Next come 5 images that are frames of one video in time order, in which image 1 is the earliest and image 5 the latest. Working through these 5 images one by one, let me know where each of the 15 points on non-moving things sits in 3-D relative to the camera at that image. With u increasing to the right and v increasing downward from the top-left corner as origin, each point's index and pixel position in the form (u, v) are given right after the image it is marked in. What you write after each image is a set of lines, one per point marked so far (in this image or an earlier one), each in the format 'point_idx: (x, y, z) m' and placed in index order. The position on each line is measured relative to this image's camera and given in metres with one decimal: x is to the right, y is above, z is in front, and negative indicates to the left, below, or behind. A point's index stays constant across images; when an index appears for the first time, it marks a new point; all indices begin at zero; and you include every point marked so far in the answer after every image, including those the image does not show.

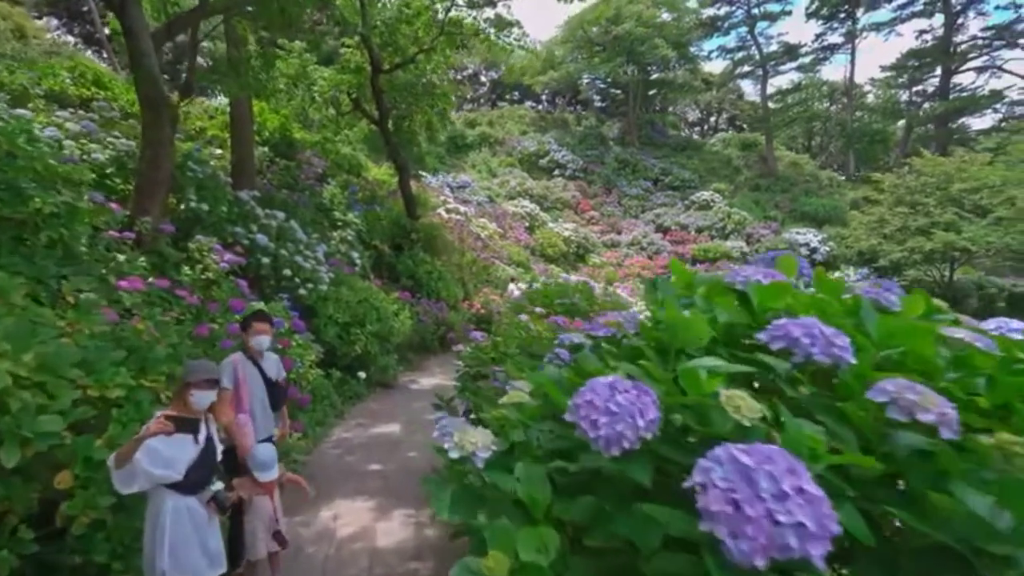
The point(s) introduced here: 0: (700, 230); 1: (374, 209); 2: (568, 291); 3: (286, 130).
0: (+5.4, +1.7, +18.1) m
1: (-1.8, +1.0, +8.1) m
2: (+0.5, 0.0, +5.8) m
3: (-2.8, +1.9, +7.6) m
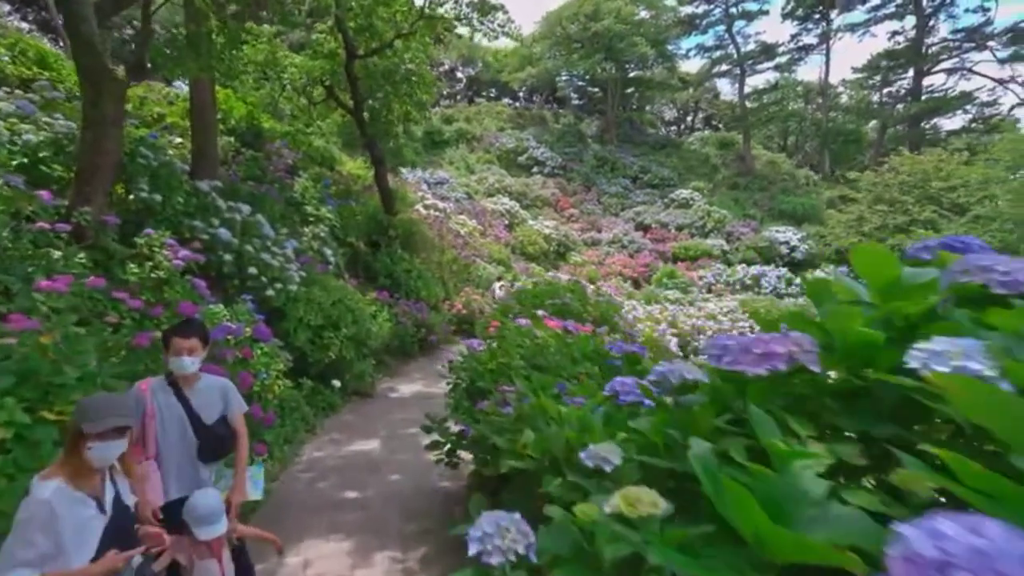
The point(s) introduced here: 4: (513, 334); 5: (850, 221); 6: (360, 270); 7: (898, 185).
0: (+4.8, +1.7, +17.9) m
1: (-2.0, +1.0, +7.7) m
2: (+0.4, 0.0, +5.4) m
3: (-2.9, +1.9, +7.1) m
4: (0.0, -0.2, +3.0) m
5: (+7.5, +1.5, +14.2) m
6: (-1.8, +0.2, +7.3) m
7: (+8.1, +2.2, +13.5) m
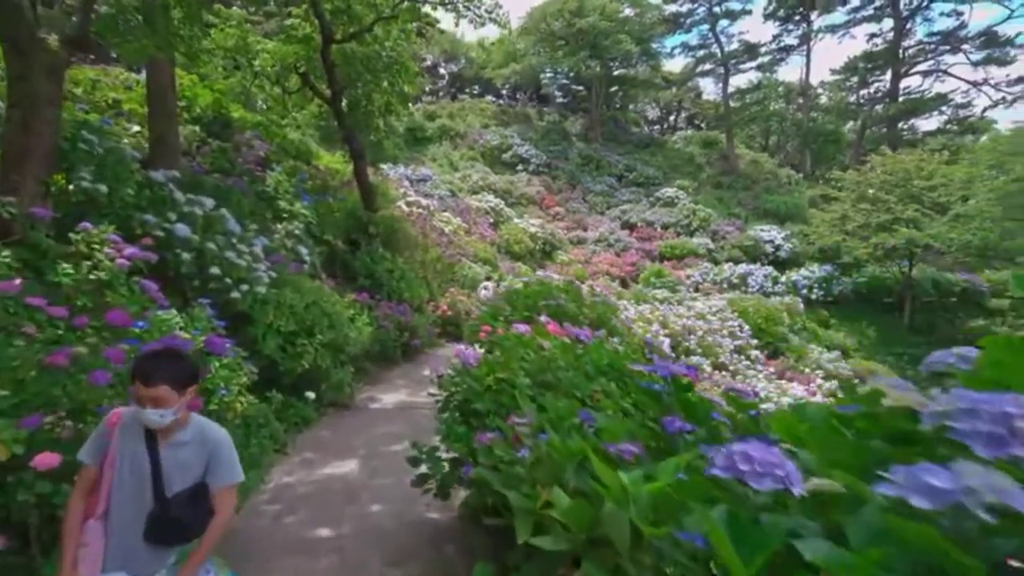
0: (+4.3, +1.7, +17.6) m
1: (-2.2, +1.0, +7.2) m
2: (+0.3, 0.0, +5.0) m
3: (-3.1, +1.9, +6.6) m
4: (0.0, -0.2, +2.6) m
5: (+7.2, +1.5, +14.0) m
6: (-1.9, +0.2, +6.9) m
7: (+7.8, +2.2, +13.4) m
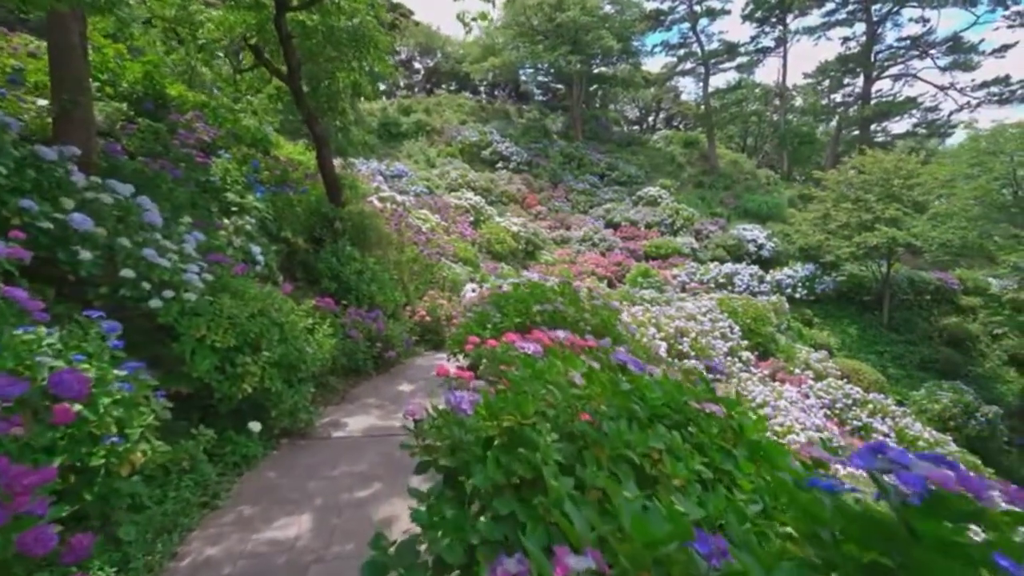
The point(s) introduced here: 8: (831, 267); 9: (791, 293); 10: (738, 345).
0: (+3.8, +1.7, +17.0) m
1: (-2.3, +1.0, +6.4) m
2: (+0.2, -0.1, +4.3) m
3: (-3.2, +1.8, +5.7) m
4: (0.0, -0.2, +1.9) m
5: (+6.8, +1.6, +13.5) m
6: (-2.1, +0.2, +6.1) m
7: (+7.4, +2.2, +12.9) m
8: (+7.0, +0.4, +13.5) m
9: (+5.9, -0.1, +13.1) m
10: (+3.5, -0.9, +9.6) m
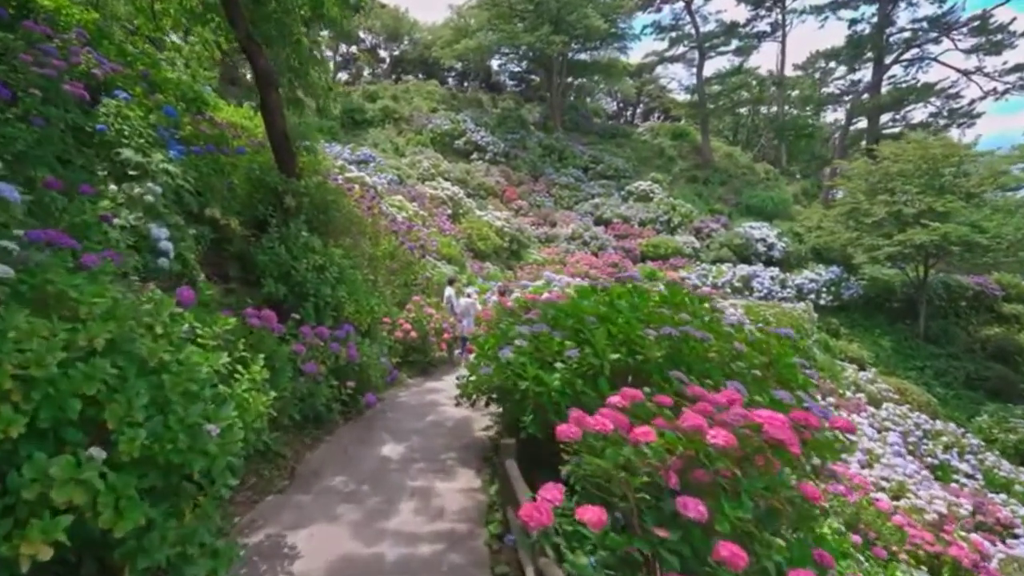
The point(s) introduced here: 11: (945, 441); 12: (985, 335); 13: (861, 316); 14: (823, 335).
0: (+3.4, +1.6, +15.3) m
1: (-2.1, +1.0, +4.4) m
2: (+0.6, -0.1, +2.5) m
3: (-3.0, +1.8, +3.7) m
4: (+0.5, -0.3, 0.0) m
5: (+6.5, +1.5, +12.0) m
6: (-1.8, +0.1, +4.1) m
7: (+7.2, +2.1, +11.5) m
8: (+6.8, +0.3, +12.1) m
9: (+5.6, -0.2, +11.6) m
10: (+3.5, -1.0, +7.9) m
11: (+5.1, -1.8, +7.3) m
12: (+8.3, -0.8, +11.0) m
13: (+6.5, -0.5, +11.6) m
14: (+5.2, -0.8, +10.1) m
